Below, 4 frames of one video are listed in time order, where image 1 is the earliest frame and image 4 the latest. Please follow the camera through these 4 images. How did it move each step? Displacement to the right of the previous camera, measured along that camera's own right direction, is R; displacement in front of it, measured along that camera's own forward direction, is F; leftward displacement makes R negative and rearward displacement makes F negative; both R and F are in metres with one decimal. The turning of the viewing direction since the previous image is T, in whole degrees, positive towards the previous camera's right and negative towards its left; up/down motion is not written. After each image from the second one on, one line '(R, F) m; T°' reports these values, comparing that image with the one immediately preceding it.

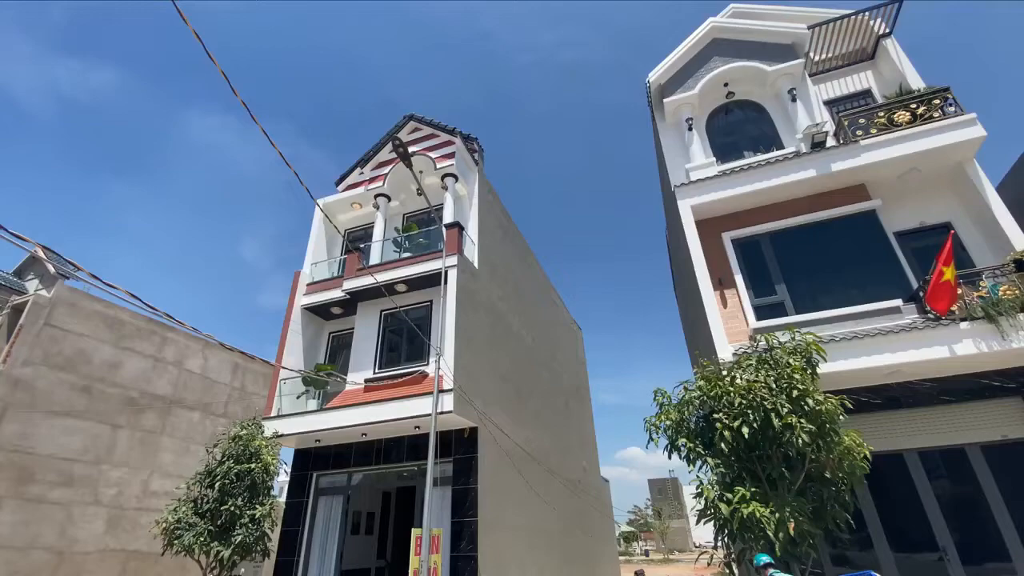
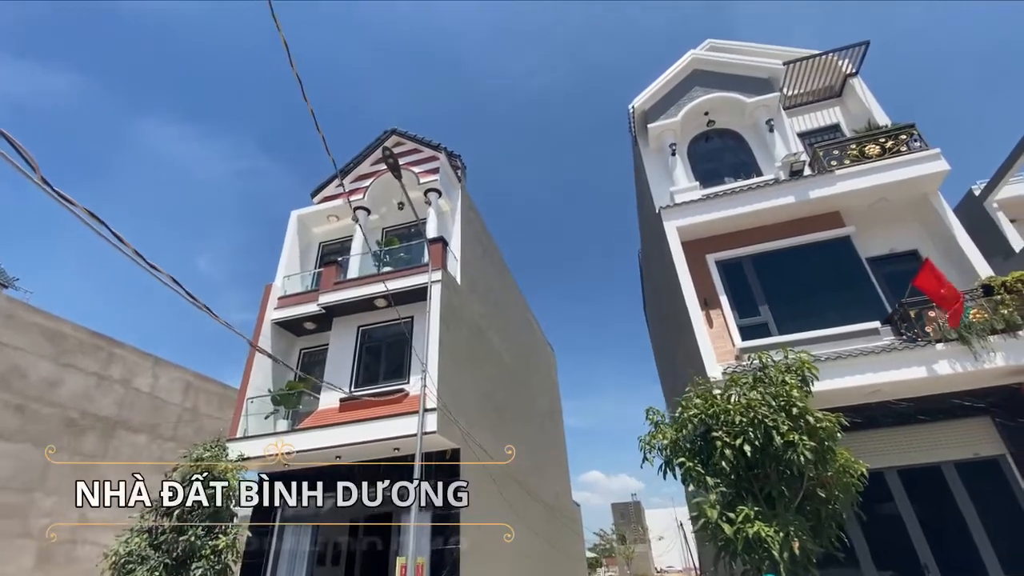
(-0.5, +0.1) m; +5°
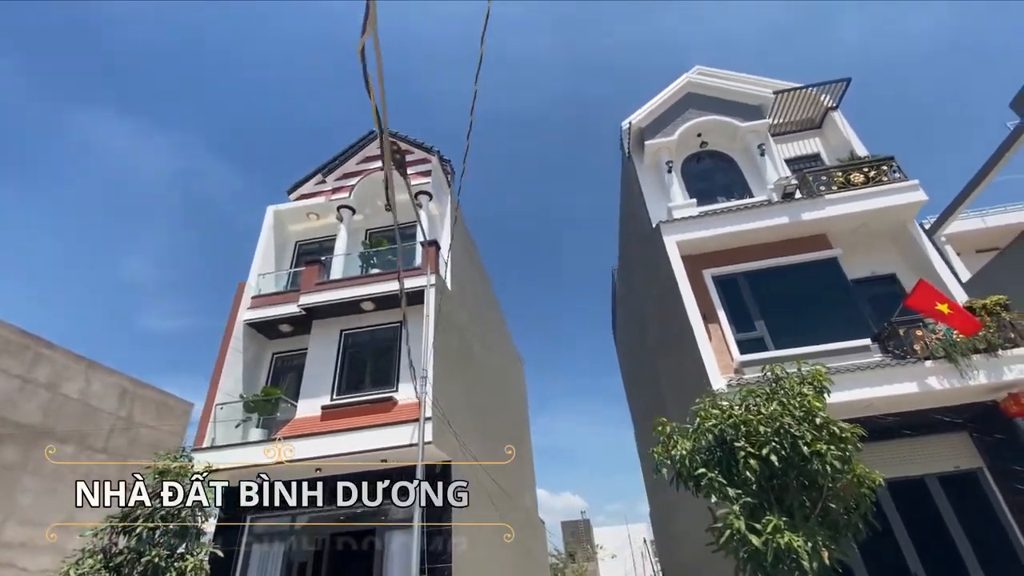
(-0.9, +0.2) m; +6°
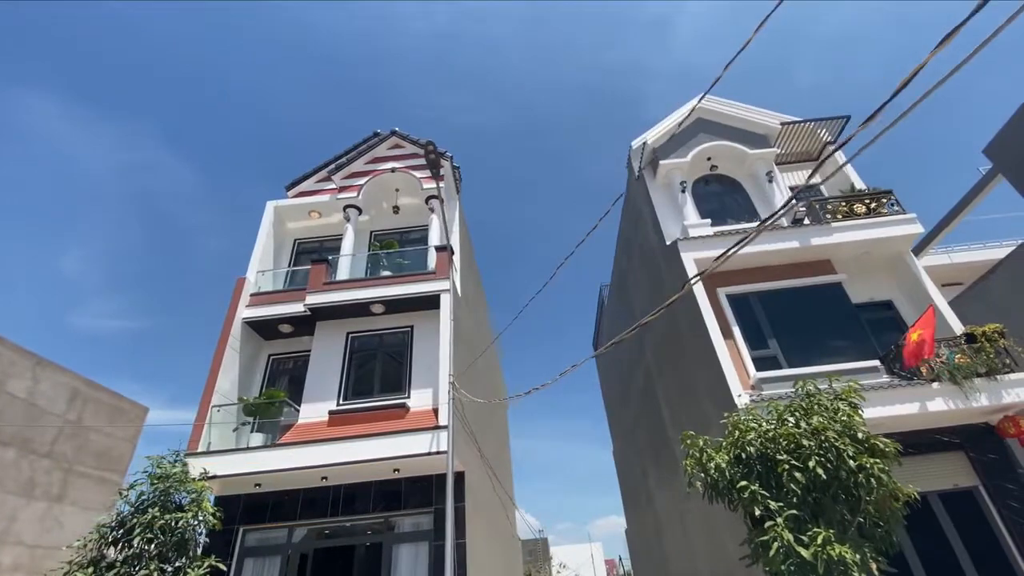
(-1.1, +0.1) m; +5°
